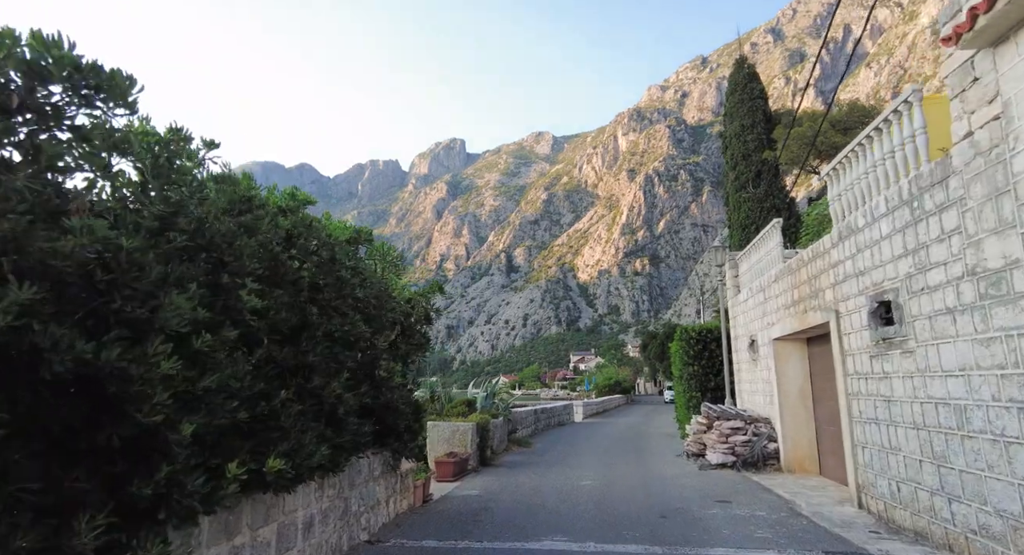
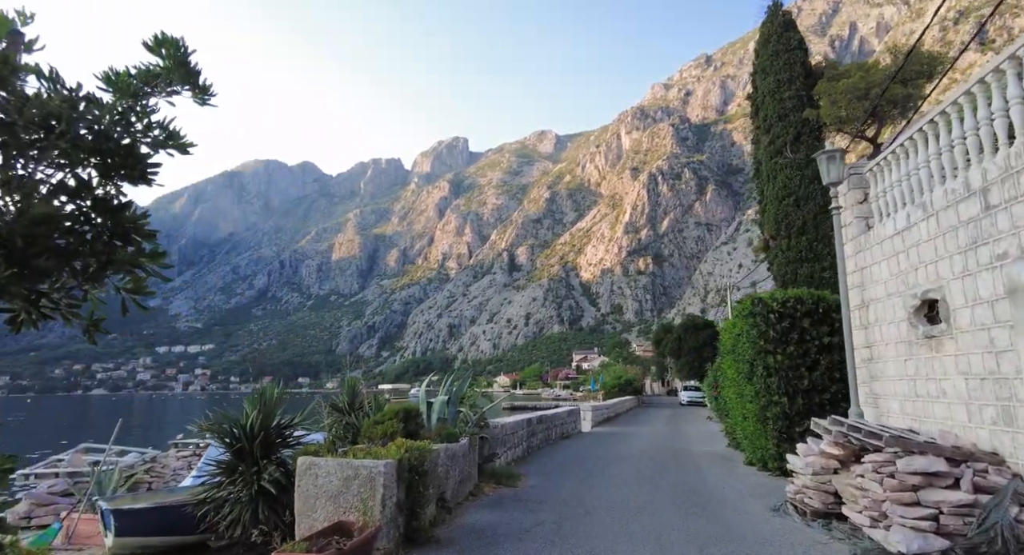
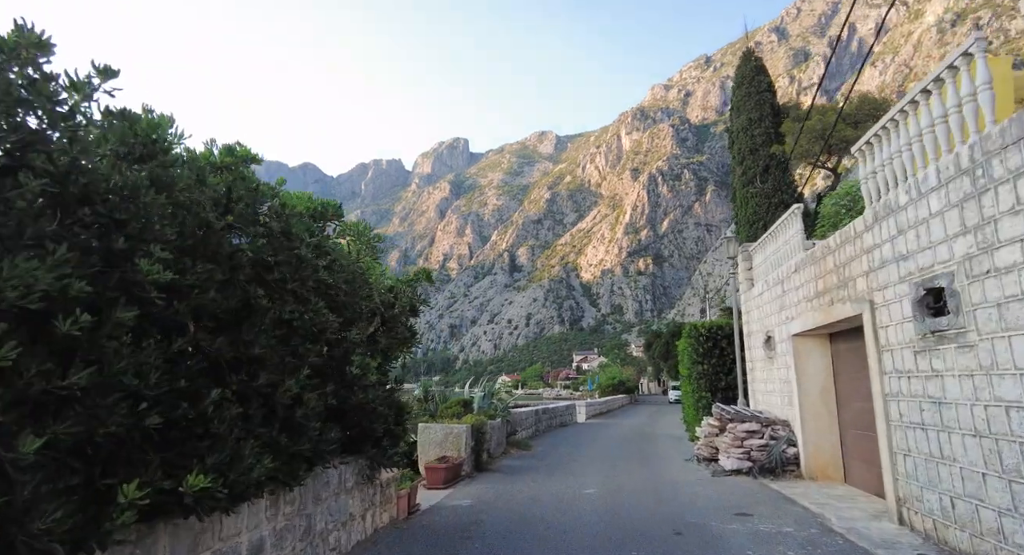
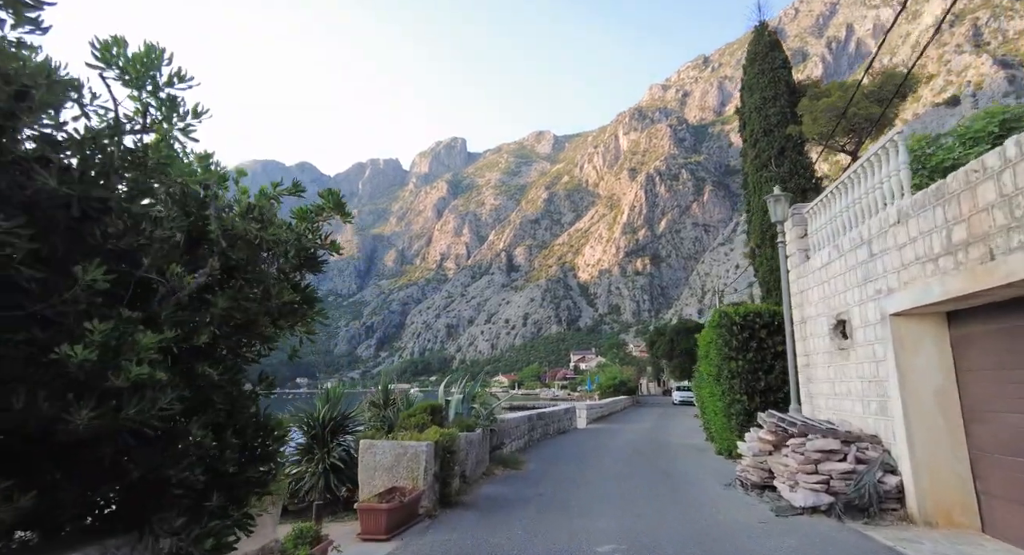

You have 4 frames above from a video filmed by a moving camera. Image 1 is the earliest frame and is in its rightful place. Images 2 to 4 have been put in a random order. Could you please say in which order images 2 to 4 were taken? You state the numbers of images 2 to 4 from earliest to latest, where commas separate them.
3, 4, 2
